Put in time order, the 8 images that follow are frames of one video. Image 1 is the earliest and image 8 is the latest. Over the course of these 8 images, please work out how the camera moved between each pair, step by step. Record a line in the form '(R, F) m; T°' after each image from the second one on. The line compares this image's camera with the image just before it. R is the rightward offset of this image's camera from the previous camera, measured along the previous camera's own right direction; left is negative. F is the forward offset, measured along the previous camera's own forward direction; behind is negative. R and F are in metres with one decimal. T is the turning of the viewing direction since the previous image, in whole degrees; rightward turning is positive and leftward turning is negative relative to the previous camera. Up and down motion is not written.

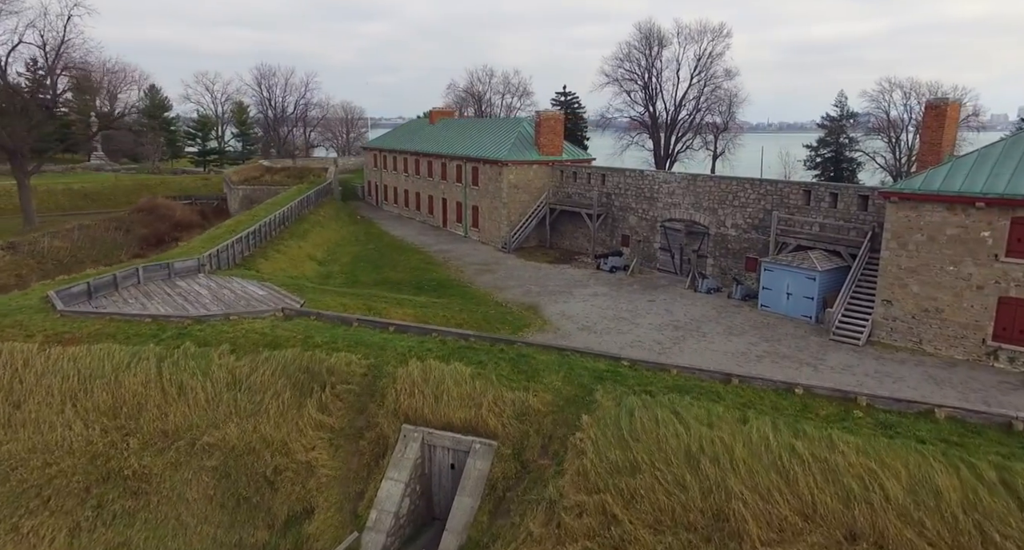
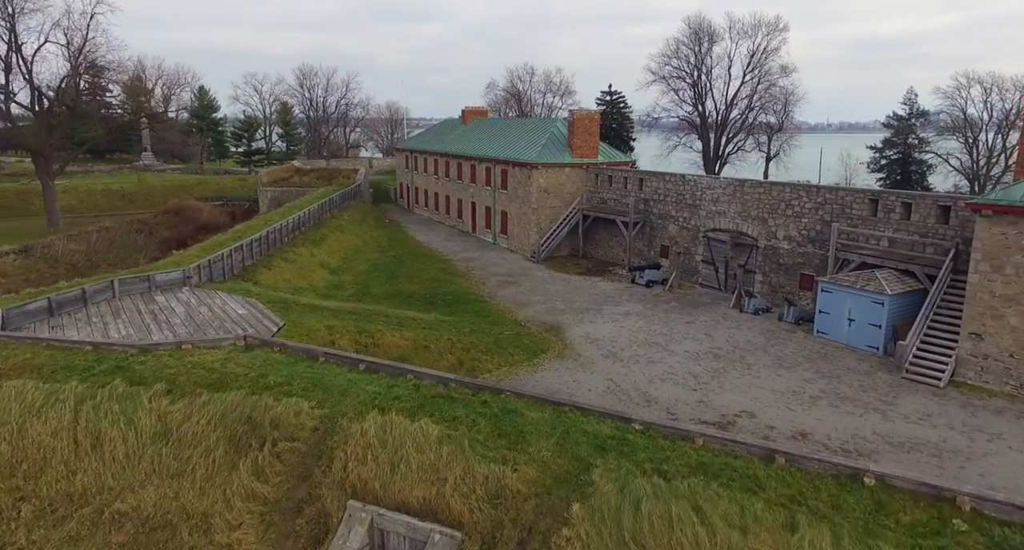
(+0.8, +2.2) m; -4°
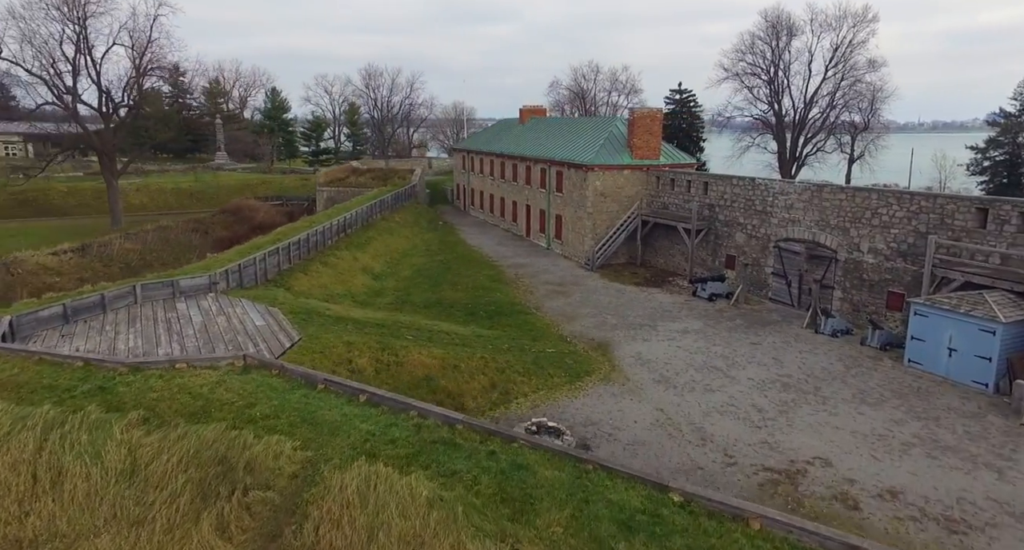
(+0.6, +1.6) m; -6°
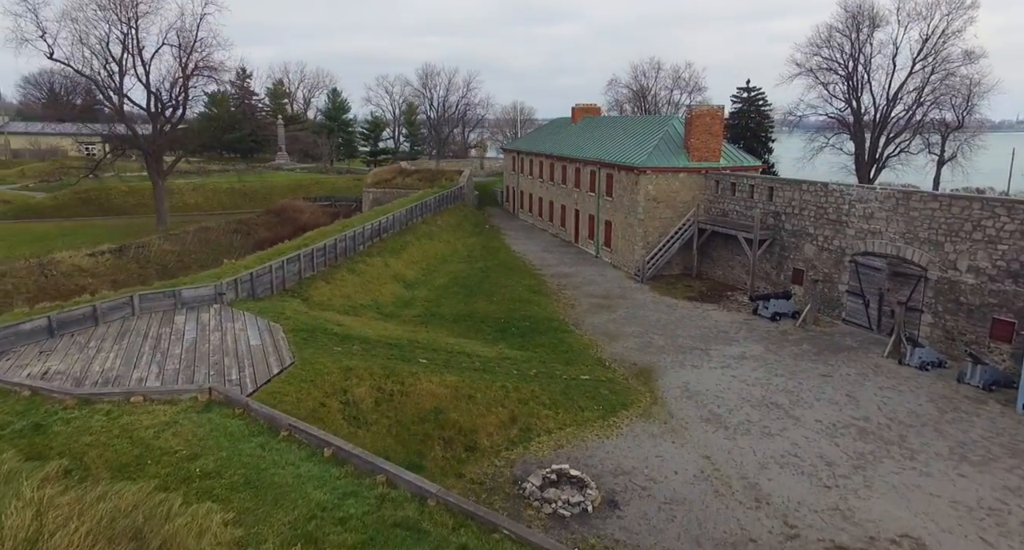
(+0.7, +1.9) m; -5°
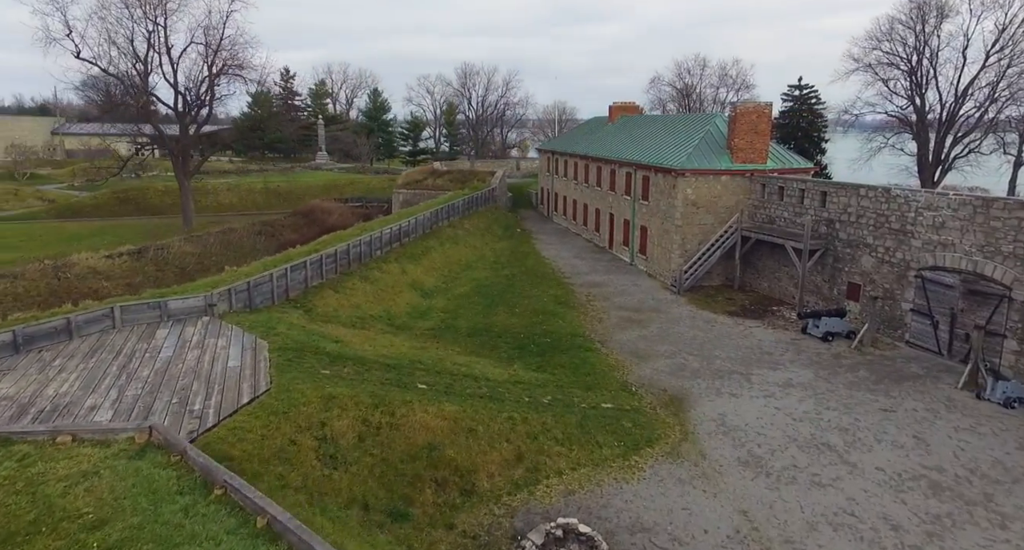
(+0.6, +1.6) m; -4°
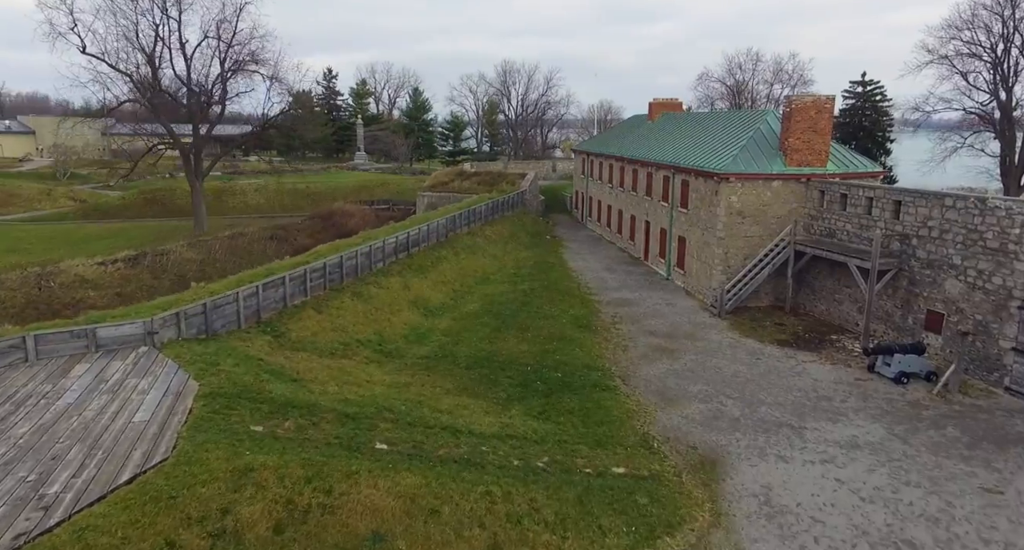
(+0.9, +2.6) m; -4°
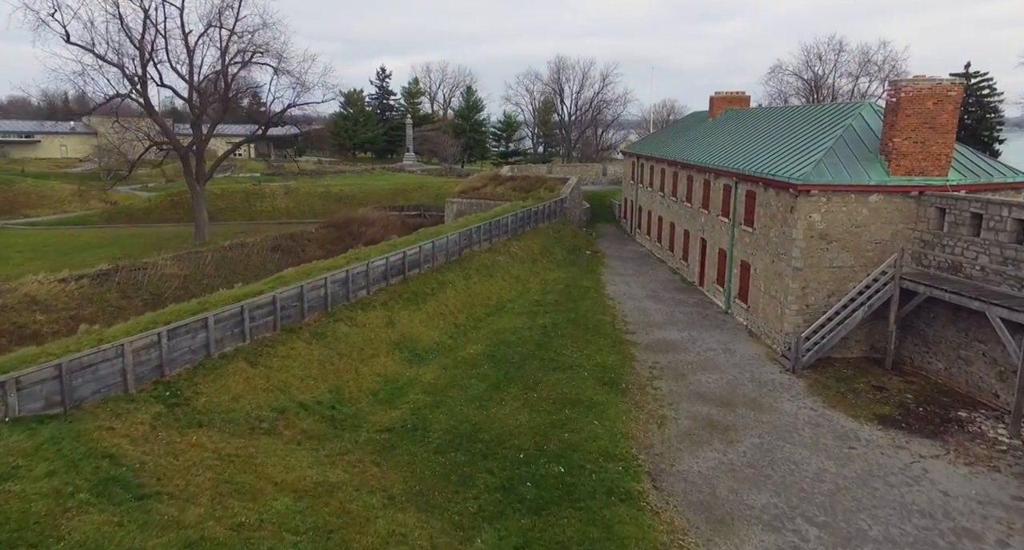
(+1.2, +4.3) m; -5°
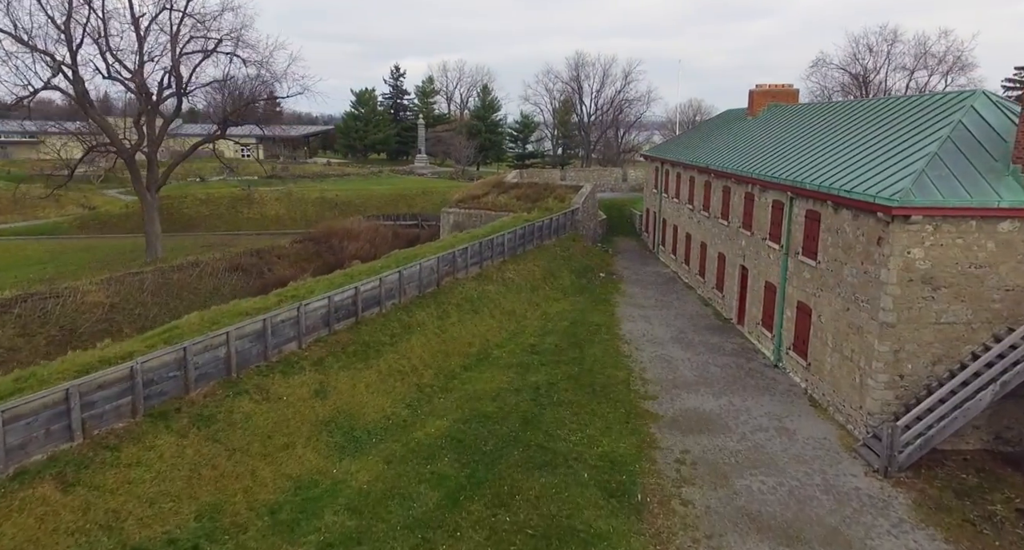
(+0.8, +4.4) m; -2°
